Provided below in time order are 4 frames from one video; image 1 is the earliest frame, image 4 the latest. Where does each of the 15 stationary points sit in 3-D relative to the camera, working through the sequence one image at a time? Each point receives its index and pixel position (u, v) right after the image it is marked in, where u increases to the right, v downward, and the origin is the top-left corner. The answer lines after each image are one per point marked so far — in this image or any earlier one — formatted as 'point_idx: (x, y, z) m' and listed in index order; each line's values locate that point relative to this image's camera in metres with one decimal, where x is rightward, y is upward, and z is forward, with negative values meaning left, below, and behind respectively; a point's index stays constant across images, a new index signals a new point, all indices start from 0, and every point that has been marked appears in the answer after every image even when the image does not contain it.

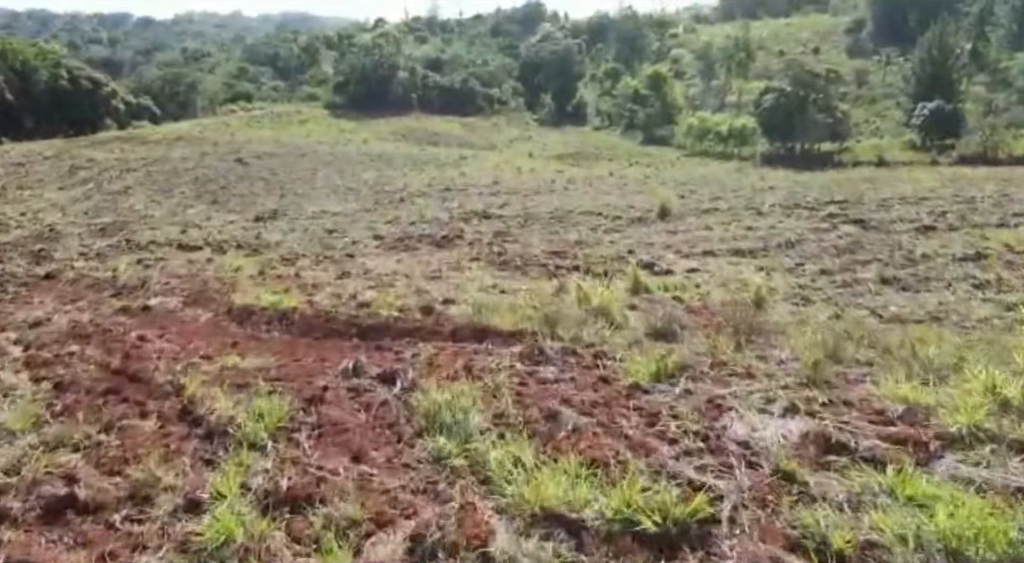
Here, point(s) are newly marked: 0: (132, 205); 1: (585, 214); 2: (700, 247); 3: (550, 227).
0: (-7.4, +1.5, +17.2) m
1: (+1.2, +1.1, +14.5) m
2: (+2.3, +0.4, +10.6) m
3: (+0.6, +0.8, +12.7) m
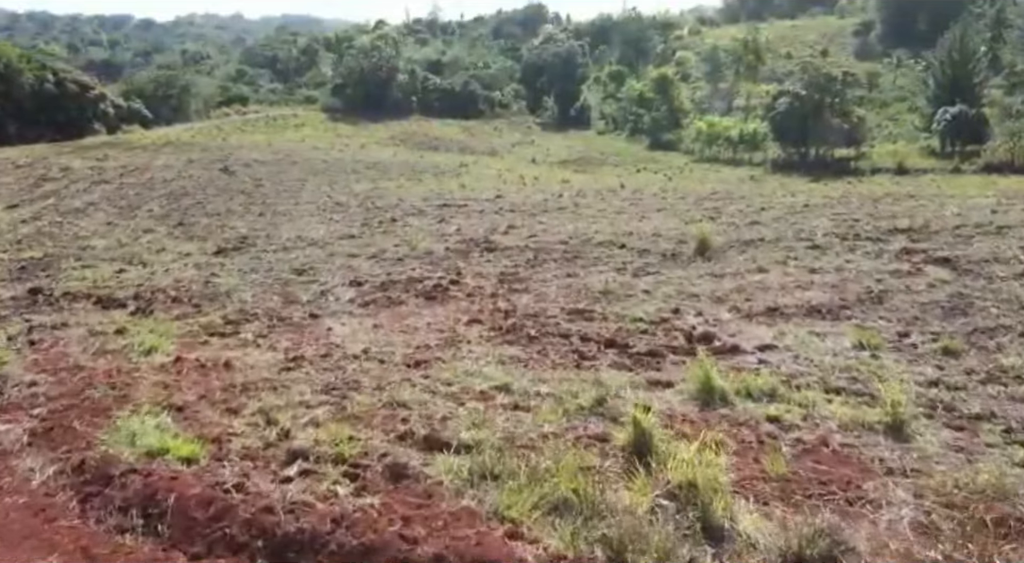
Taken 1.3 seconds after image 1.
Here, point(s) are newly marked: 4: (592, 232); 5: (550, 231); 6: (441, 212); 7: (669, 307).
0: (-7.3, +0.9, +15.0) m
1: (+1.3, +0.5, +12.2) m
2: (+2.4, -0.2, +8.4) m
3: (+0.7, +0.2, +10.5) m
4: (+1.3, +0.8, +14.2) m
5: (+0.6, +0.9, +14.8) m
6: (-1.6, +1.5, +19.4) m
7: (+1.5, -0.2, +8.1) m
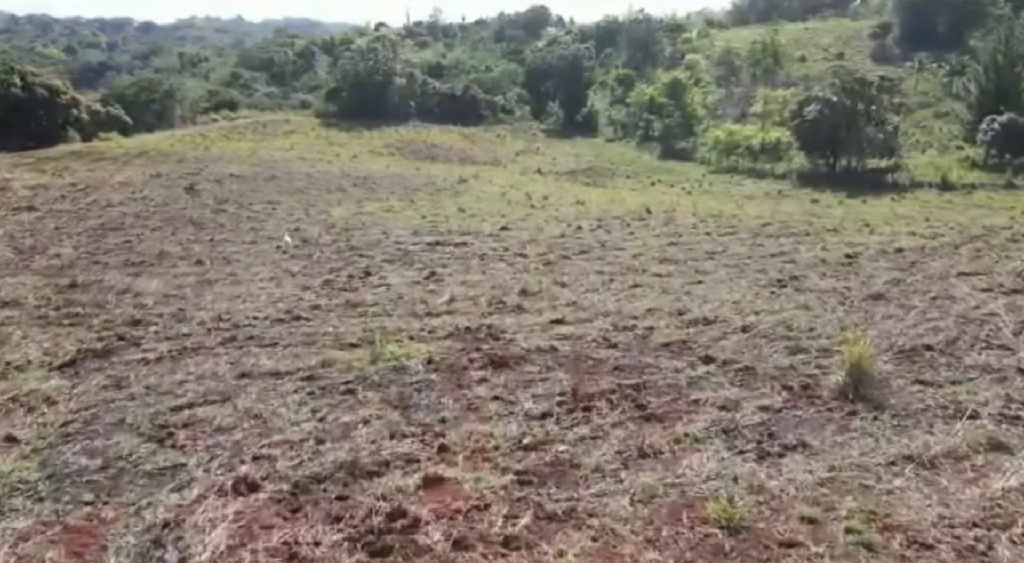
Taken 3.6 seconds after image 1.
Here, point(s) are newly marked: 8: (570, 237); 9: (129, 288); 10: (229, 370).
0: (-7.1, -0.2, +10.5) m
1: (+1.5, -0.7, +7.8) m
2: (+2.6, -1.3, +3.9) m
3: (+0.9, -1.0, +6.0) m
4: (+1.5, -0.4, +9.7) m
5: (+0.8, -0.3, +10.3) m
6: (-1.4, +0.3, +15.0) m
7: (+1.6, -1.4, +3.6) m
8: (+1.3, +1.0, +18.8) m
9: (-5.3, -0.1, +12.1) m
10: (-2.4, -0.8, +7.5) m
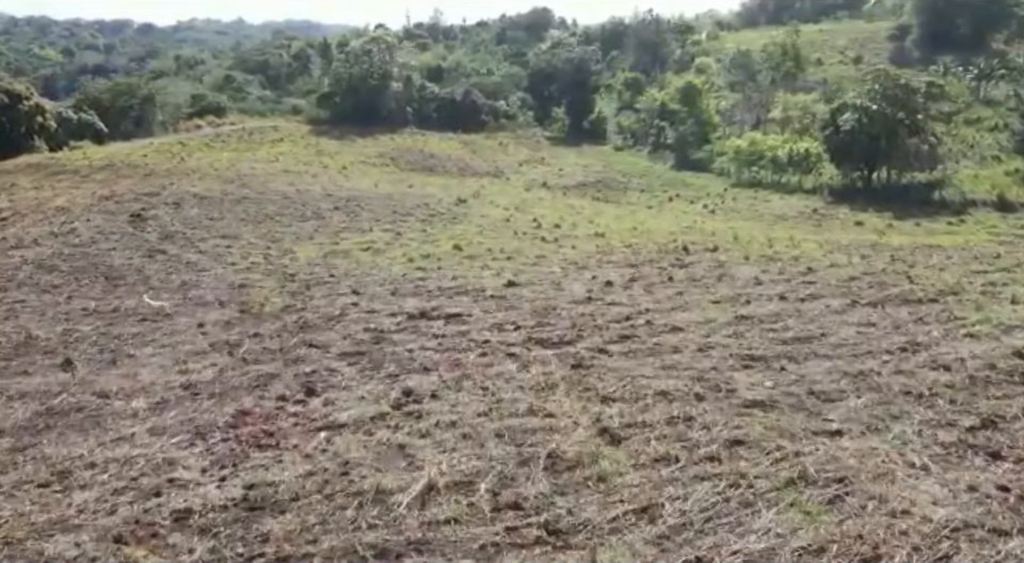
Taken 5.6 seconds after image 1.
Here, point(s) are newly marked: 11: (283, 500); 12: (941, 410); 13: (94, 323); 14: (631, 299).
0: (-7.0, -1.5, +5.7) m
1: (+1.6, -2.0, +2.9) m
2: (+2.7, -2.6, -1.0) m
3: (+1.0, -2.3, +1.1) m
4: (+1.6, -1.7, +4.8) m
5: (+1.0, -1.6, +5.5) m
6: (-1.2, -1.0, +10.1) m
7: (+1.8, -2.7, -1.3) m
8: (+1.5, -0.4, +13.9) m
9: (-5.2, -1.4, +7.3) m
10: (-2.3, -2.1, +2.6) m
11: (-1.7, -1.5, +6.4) m
12: (+4.6, -1.1, +8.4) m
13: (-6.3, -0.6, +12.6) m
14: (+2.1, -0.2, +14.7) m
